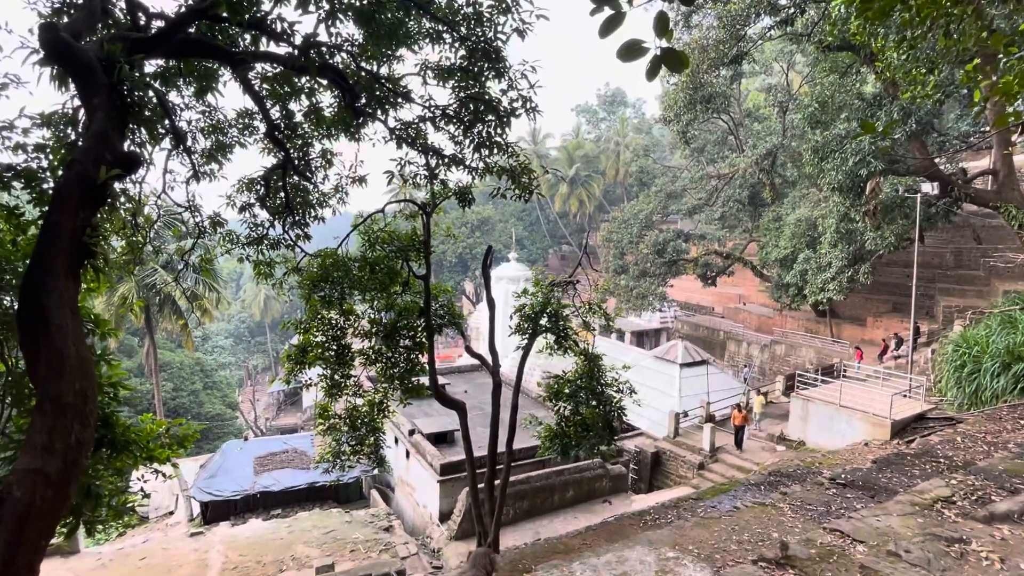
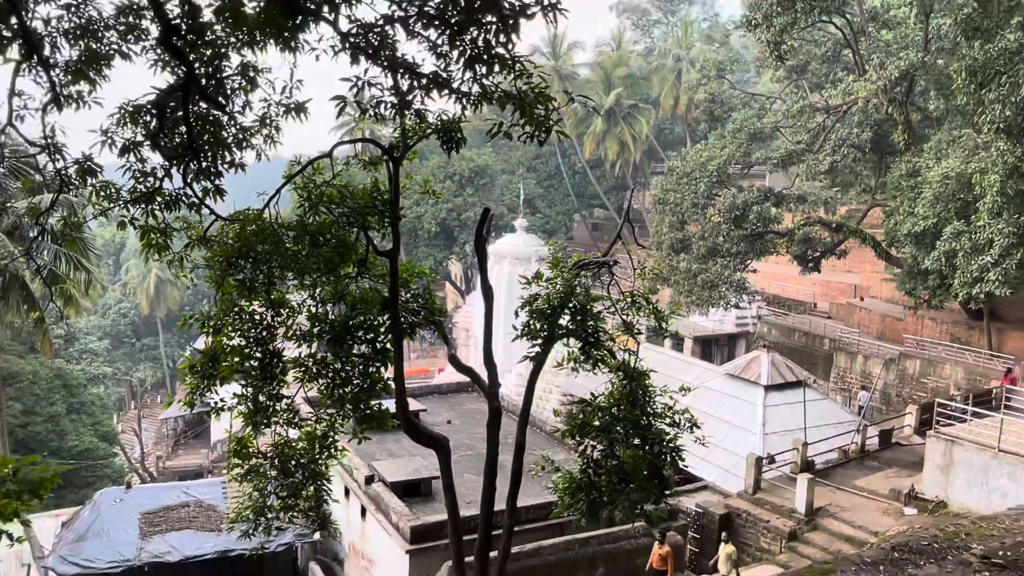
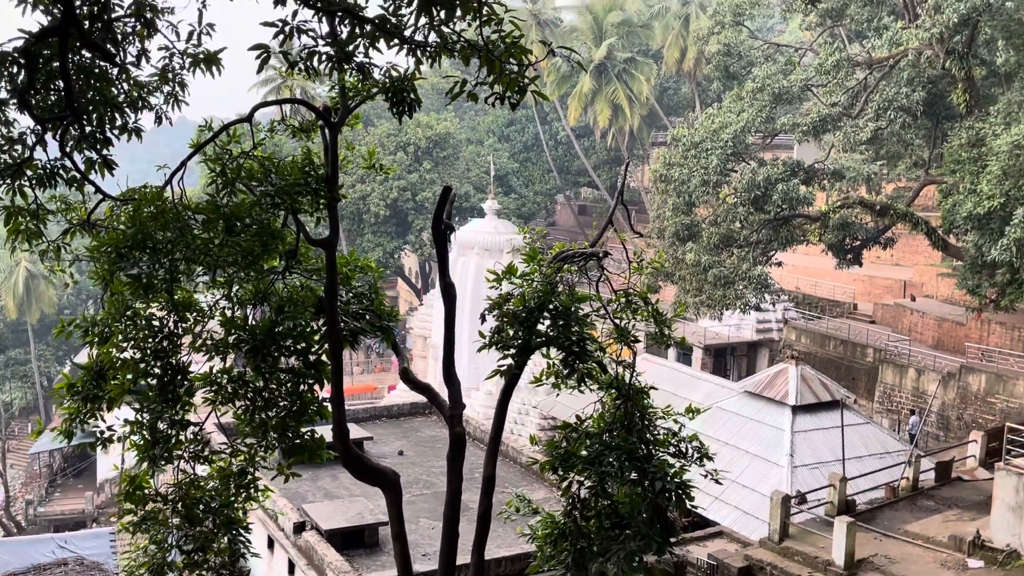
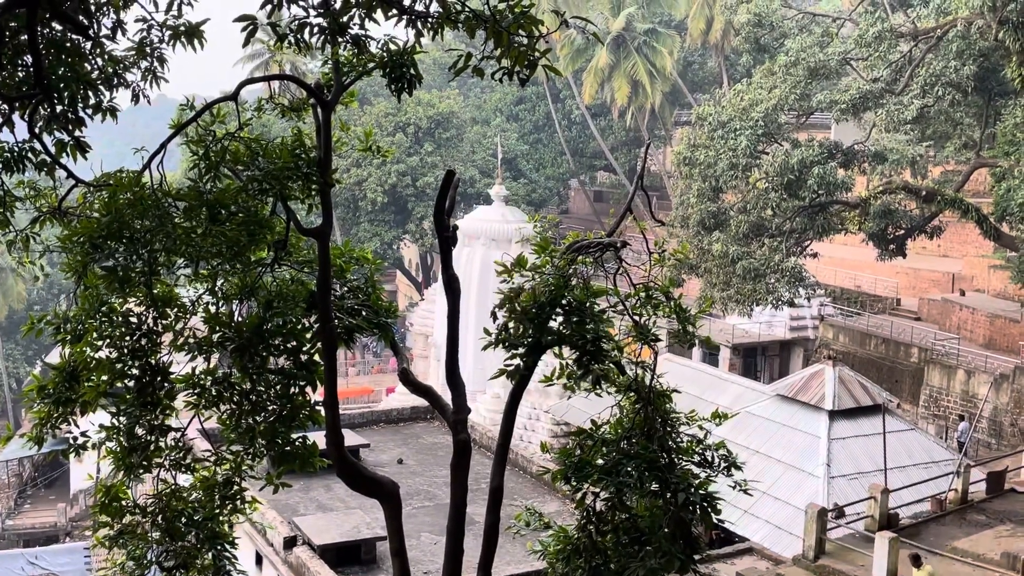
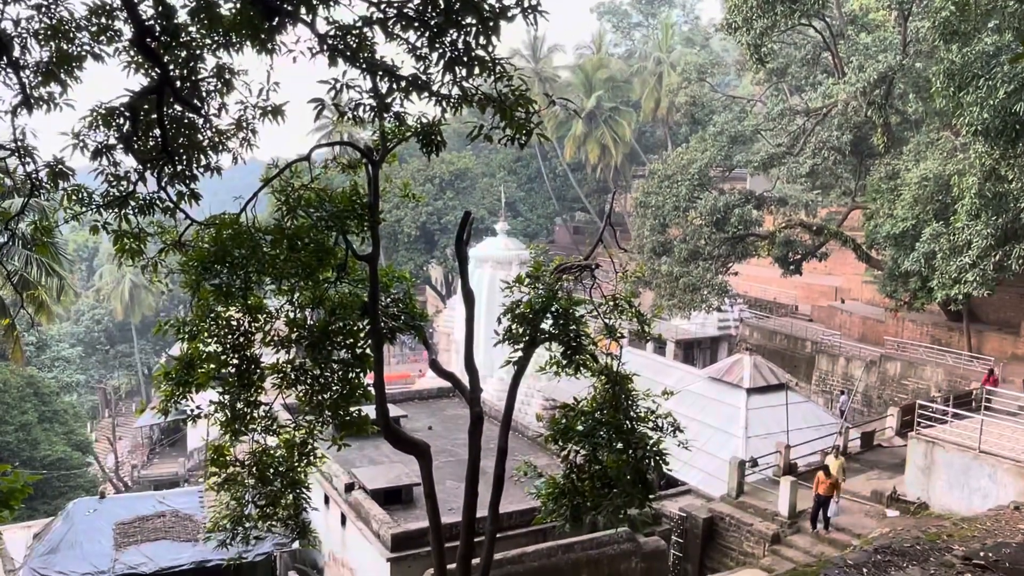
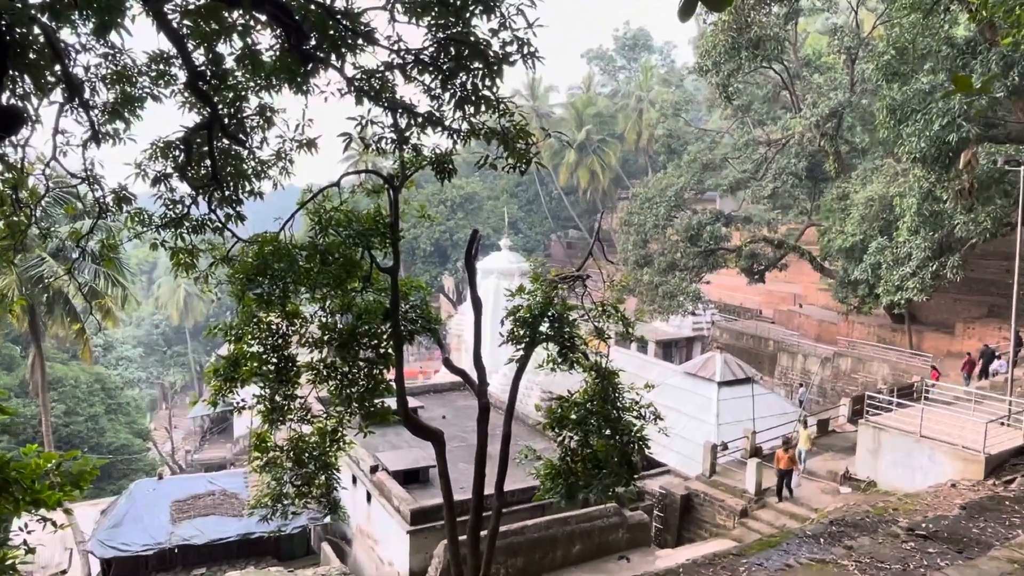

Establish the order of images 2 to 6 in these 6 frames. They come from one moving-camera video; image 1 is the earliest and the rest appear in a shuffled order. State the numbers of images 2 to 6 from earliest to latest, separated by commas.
6, 5, 4, 3, 2
